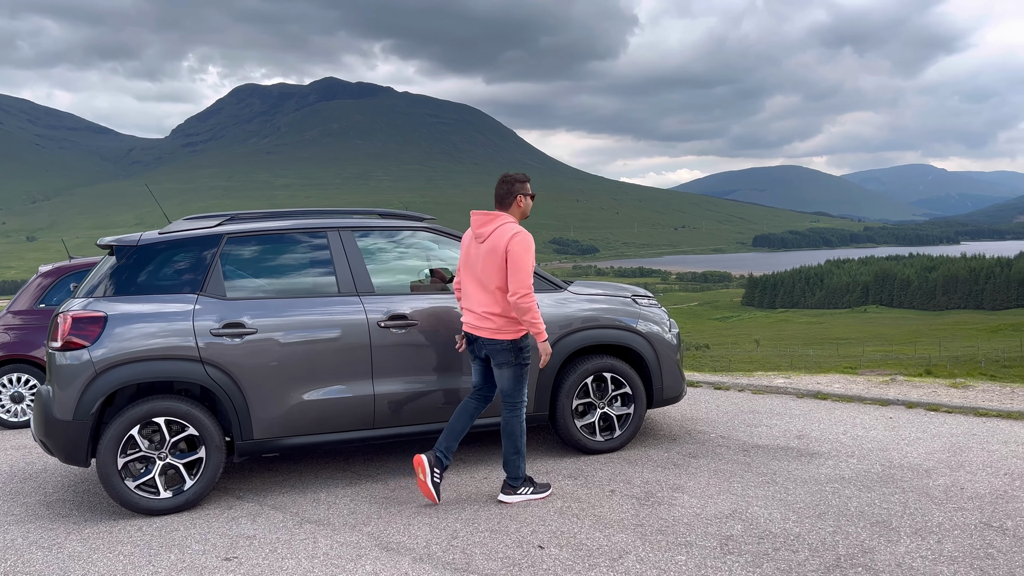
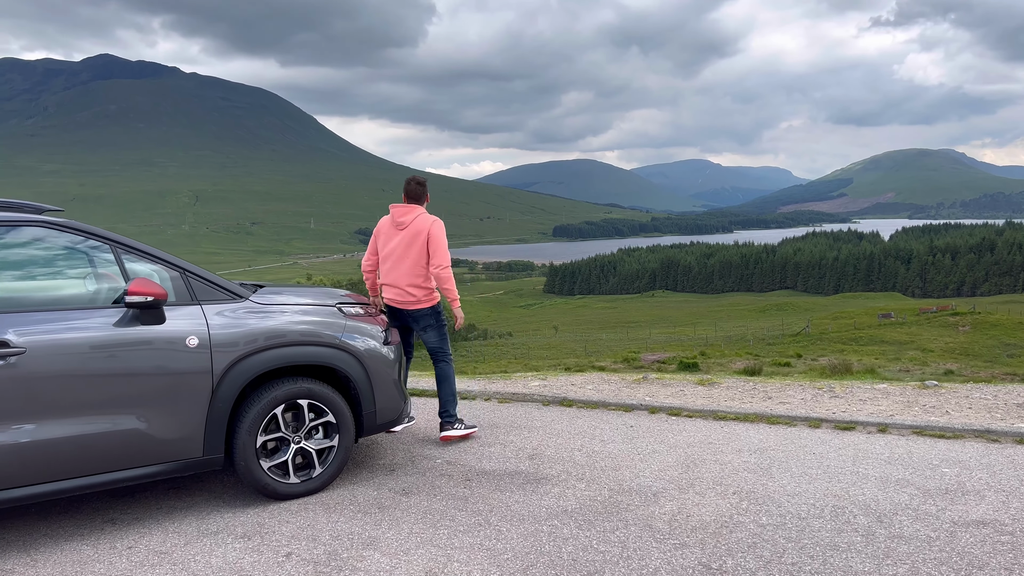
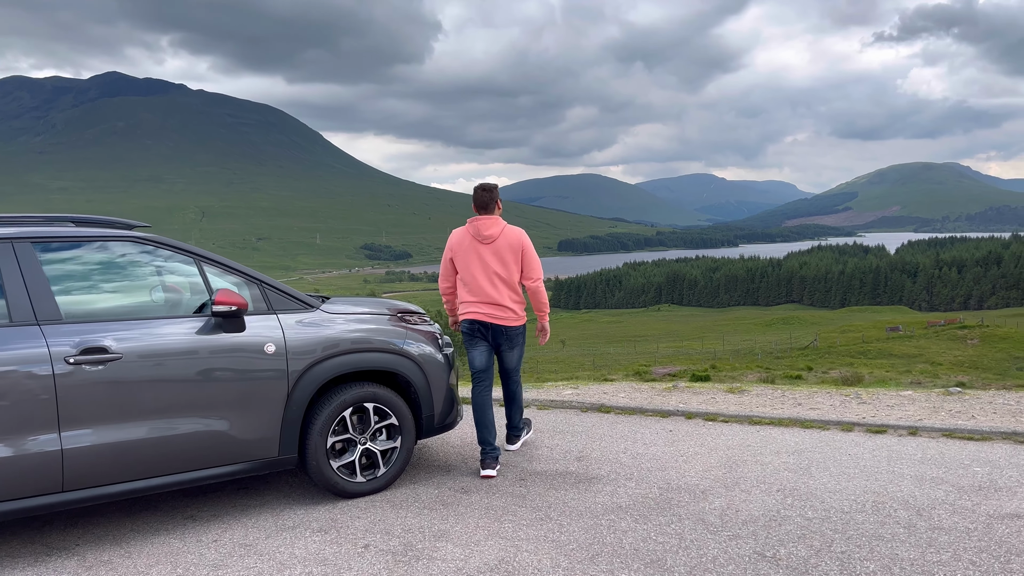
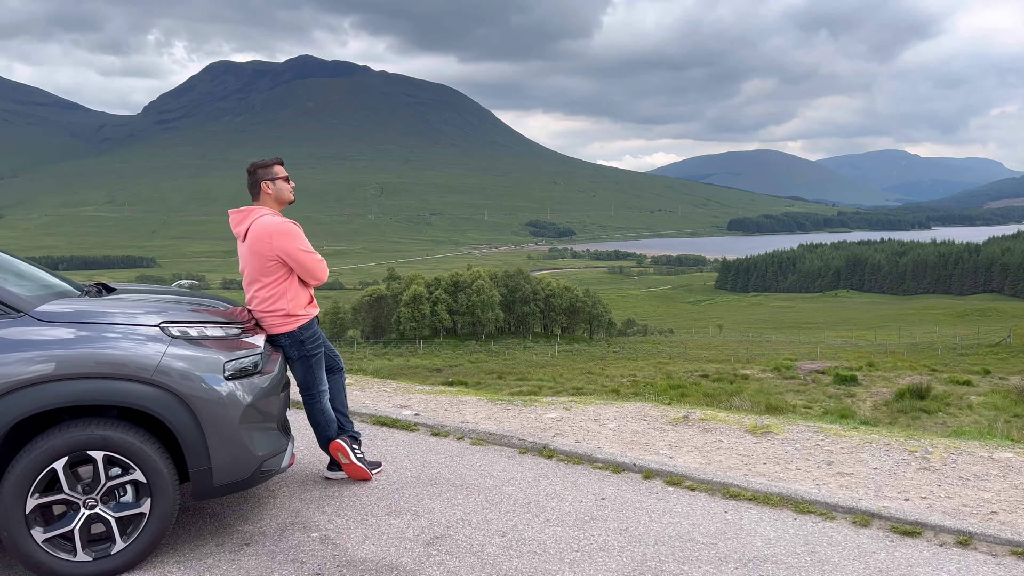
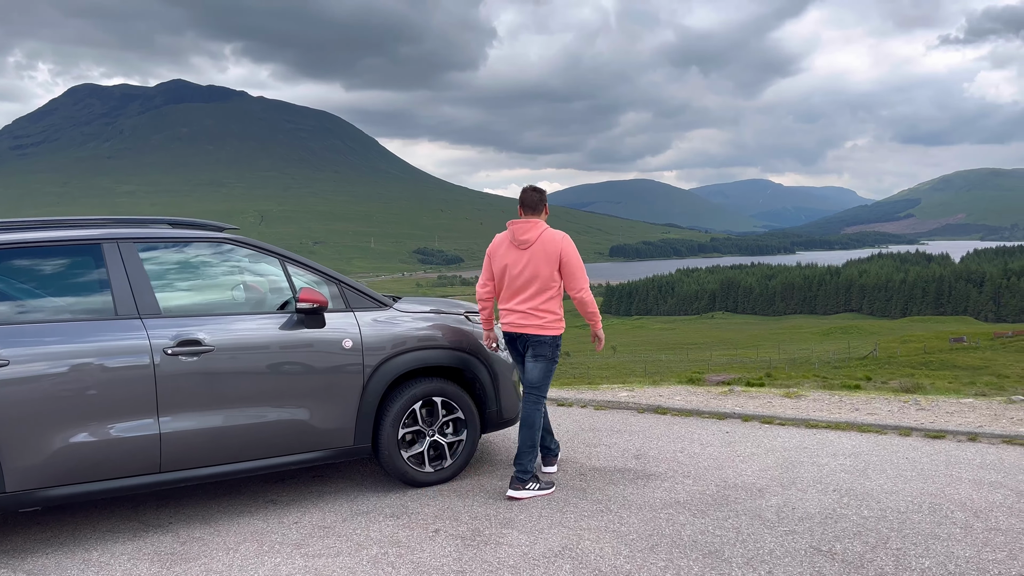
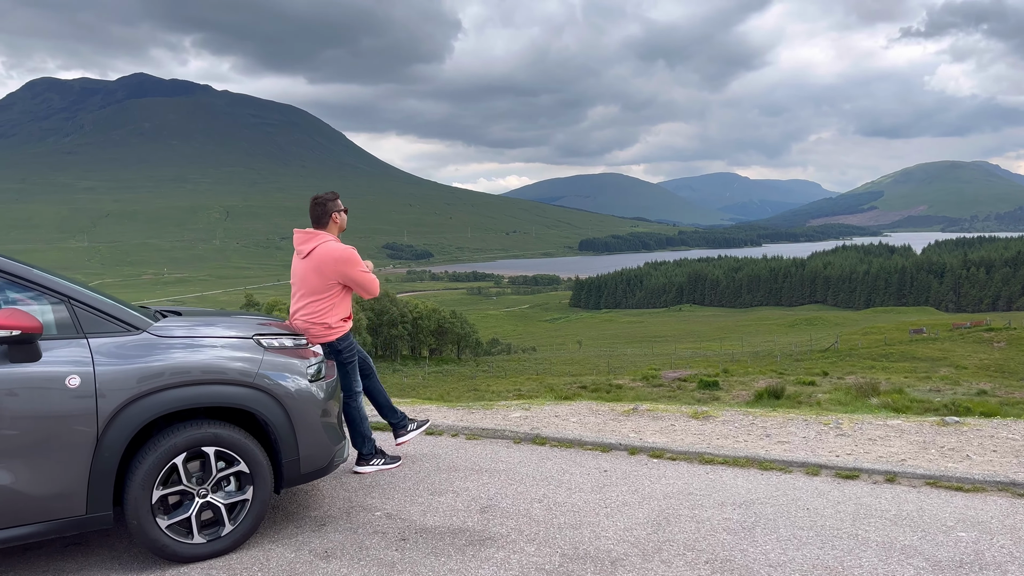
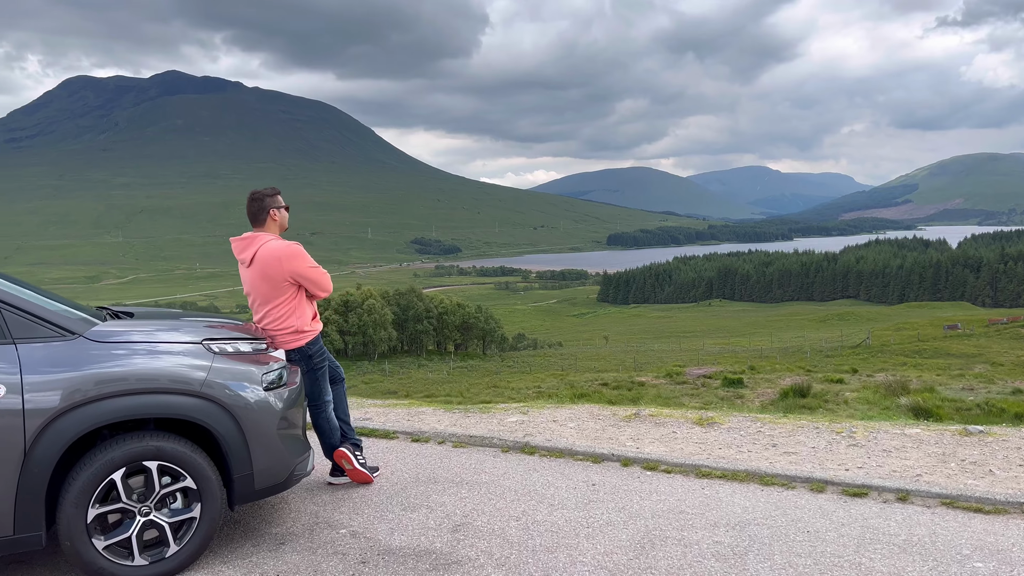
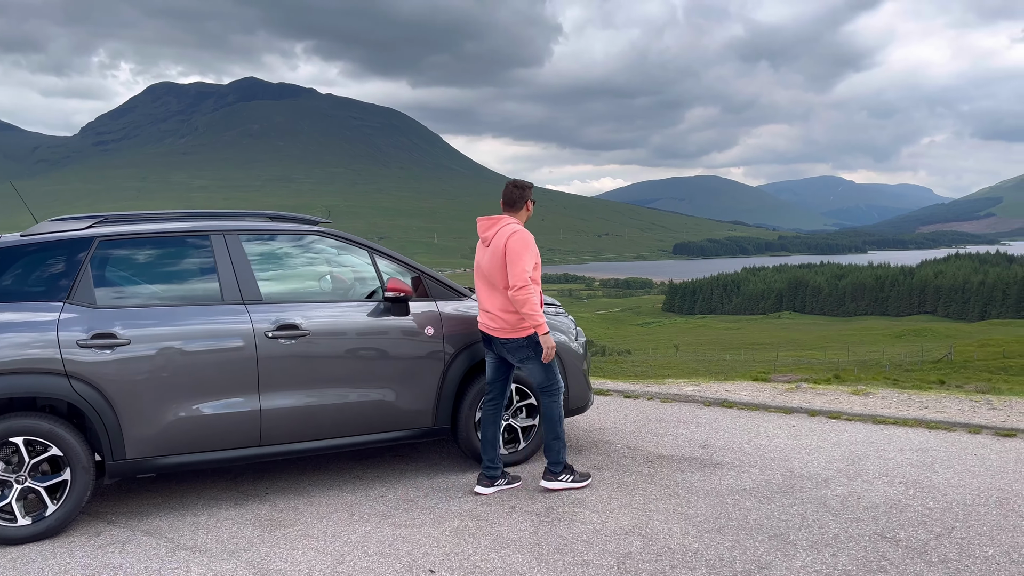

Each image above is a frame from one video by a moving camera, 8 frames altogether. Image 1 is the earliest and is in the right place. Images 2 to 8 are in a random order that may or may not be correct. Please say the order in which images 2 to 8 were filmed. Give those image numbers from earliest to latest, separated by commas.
8, 5, 3, 2, 6, 7, 4
